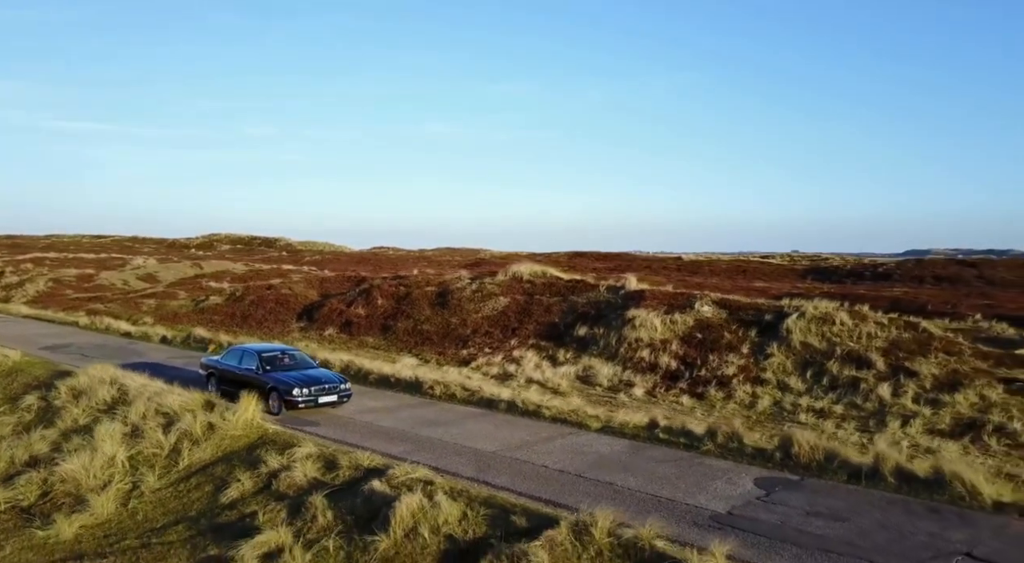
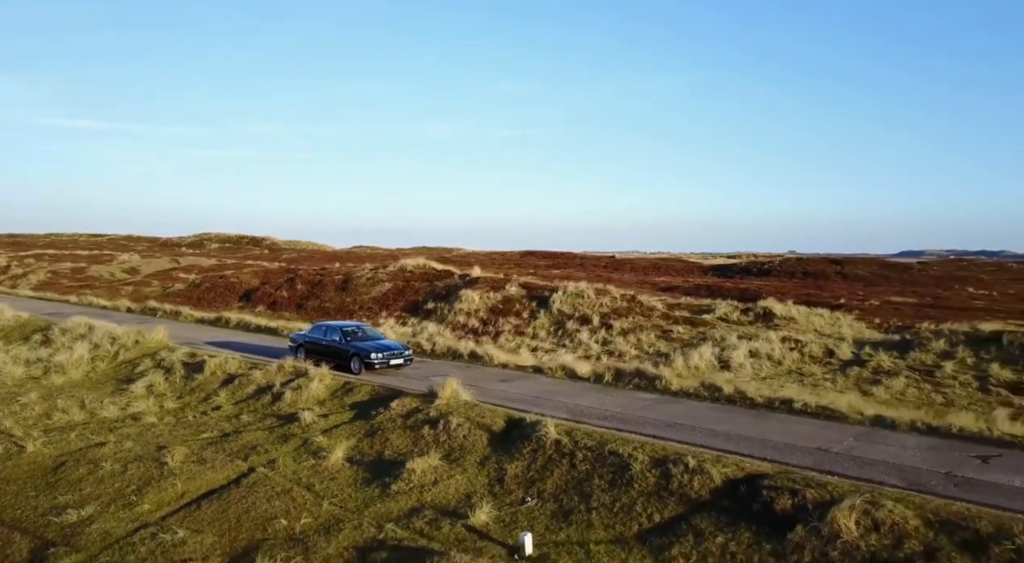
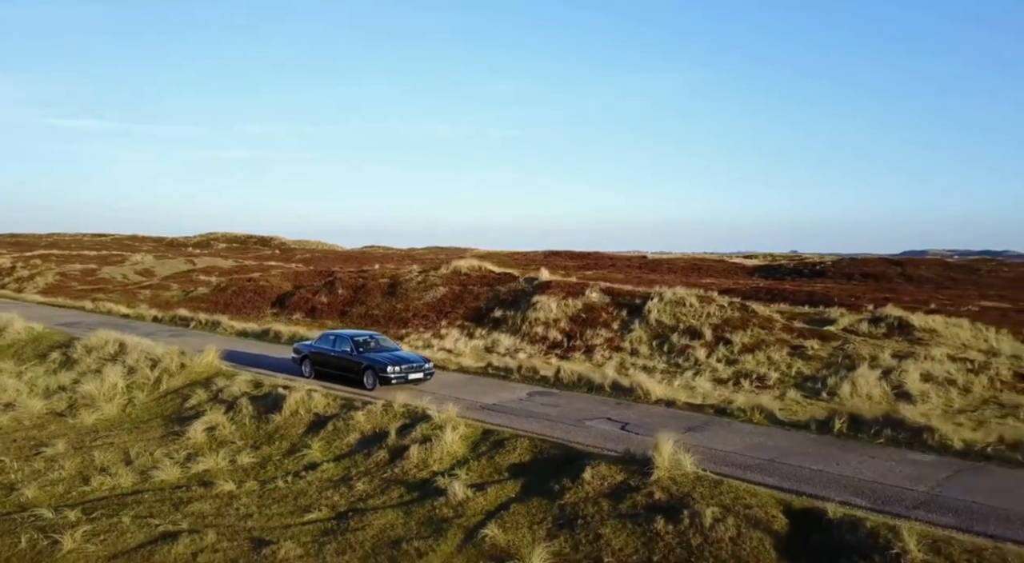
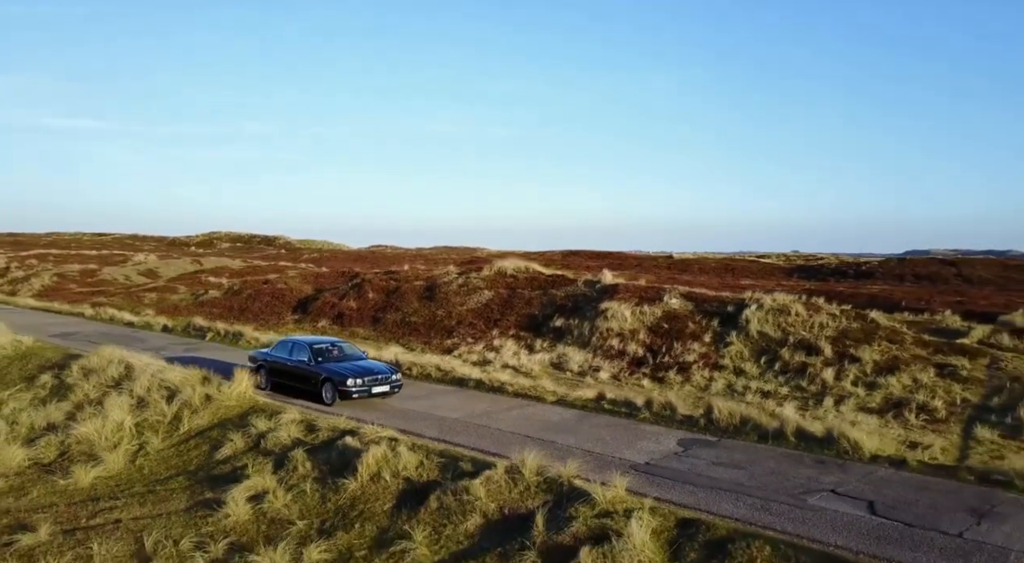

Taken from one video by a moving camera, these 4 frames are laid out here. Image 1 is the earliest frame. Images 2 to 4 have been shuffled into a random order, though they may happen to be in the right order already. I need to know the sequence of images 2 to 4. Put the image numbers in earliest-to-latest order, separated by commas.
4, 3, 2
